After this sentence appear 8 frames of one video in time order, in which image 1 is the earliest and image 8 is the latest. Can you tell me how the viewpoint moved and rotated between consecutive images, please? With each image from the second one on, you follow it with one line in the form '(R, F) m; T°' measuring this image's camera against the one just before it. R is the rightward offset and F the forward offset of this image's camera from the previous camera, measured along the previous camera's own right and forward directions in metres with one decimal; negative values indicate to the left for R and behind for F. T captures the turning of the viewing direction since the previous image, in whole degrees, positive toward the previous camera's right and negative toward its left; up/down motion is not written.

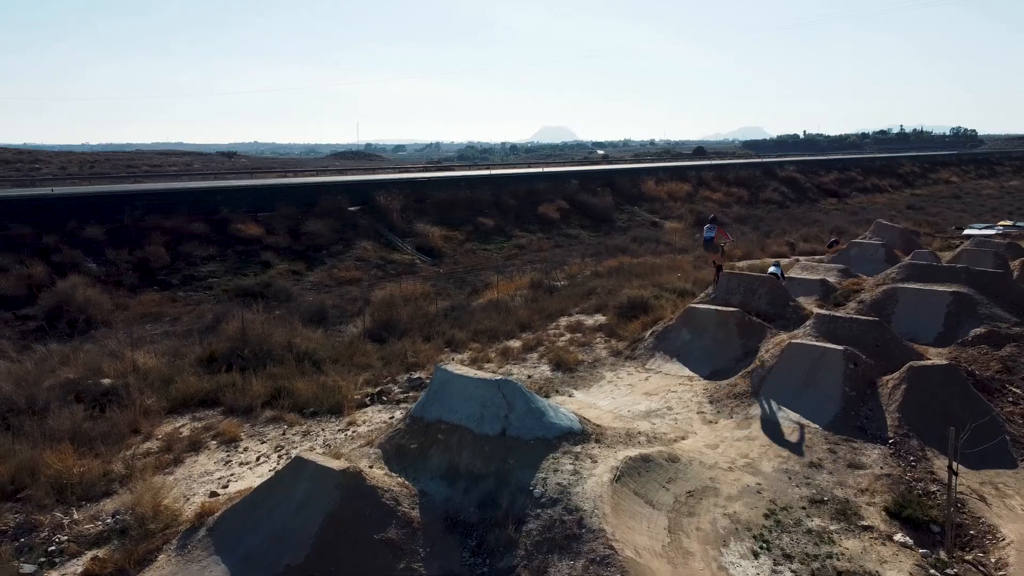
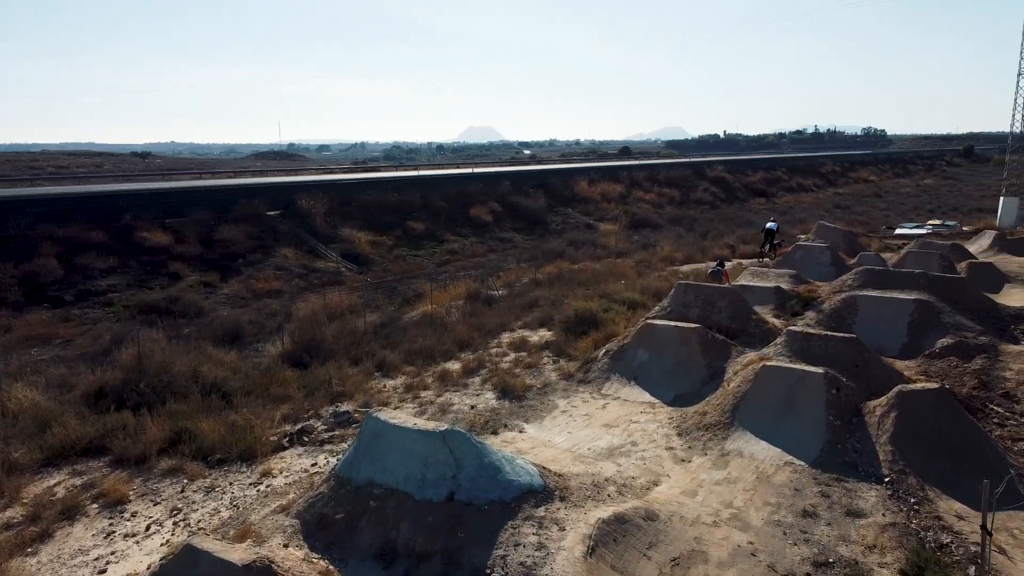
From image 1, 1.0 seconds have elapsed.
(-0.1, +1.3) m; +5°
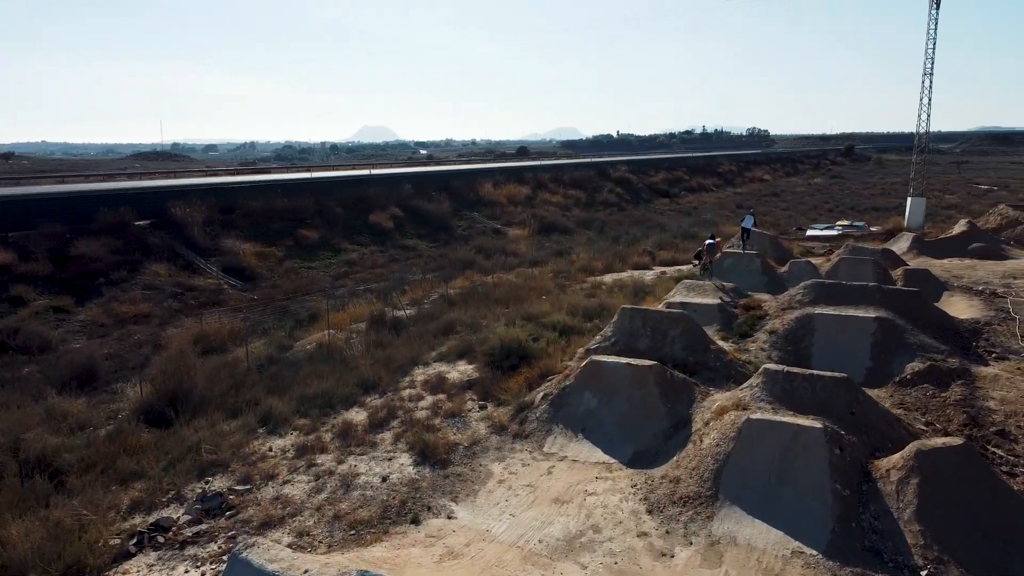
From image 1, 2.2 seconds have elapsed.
(-0.2, +2.1) m; +7°
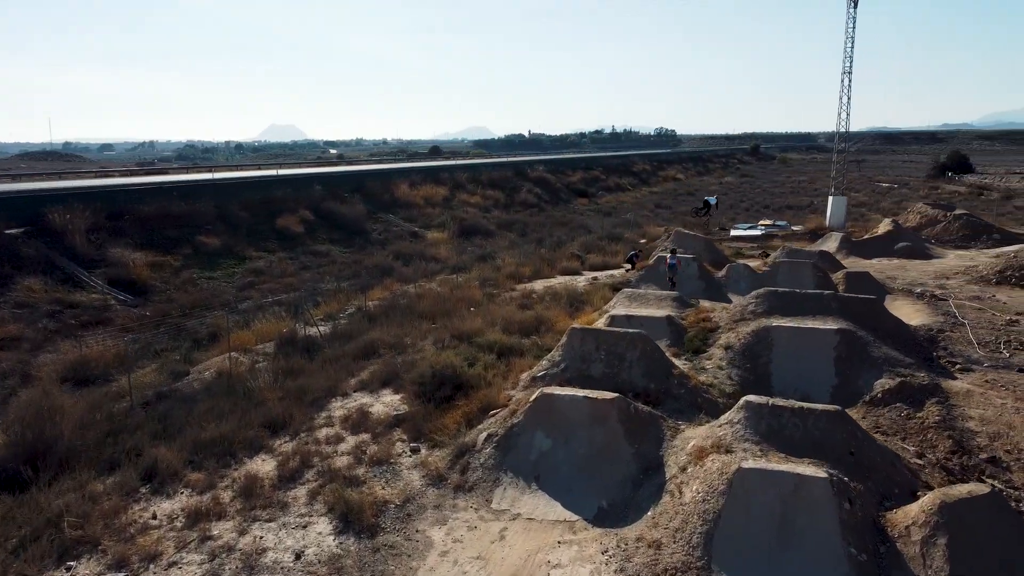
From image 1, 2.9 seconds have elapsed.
(-0.2, +1.4) m; +6°
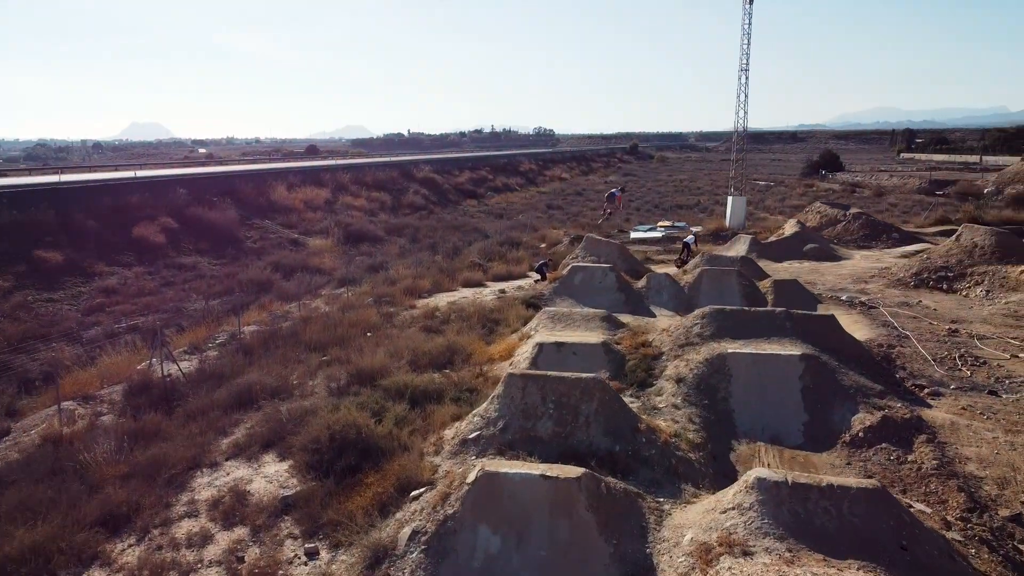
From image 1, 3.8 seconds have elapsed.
(-0.3, +2.0) m; +8°
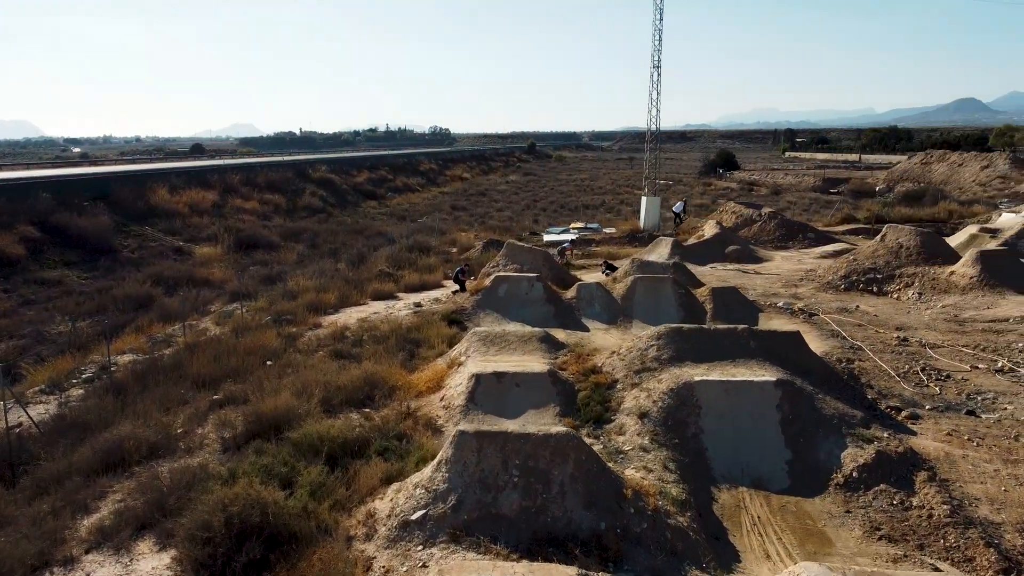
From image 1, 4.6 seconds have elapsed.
(-0.4, +1.6) m; +7°
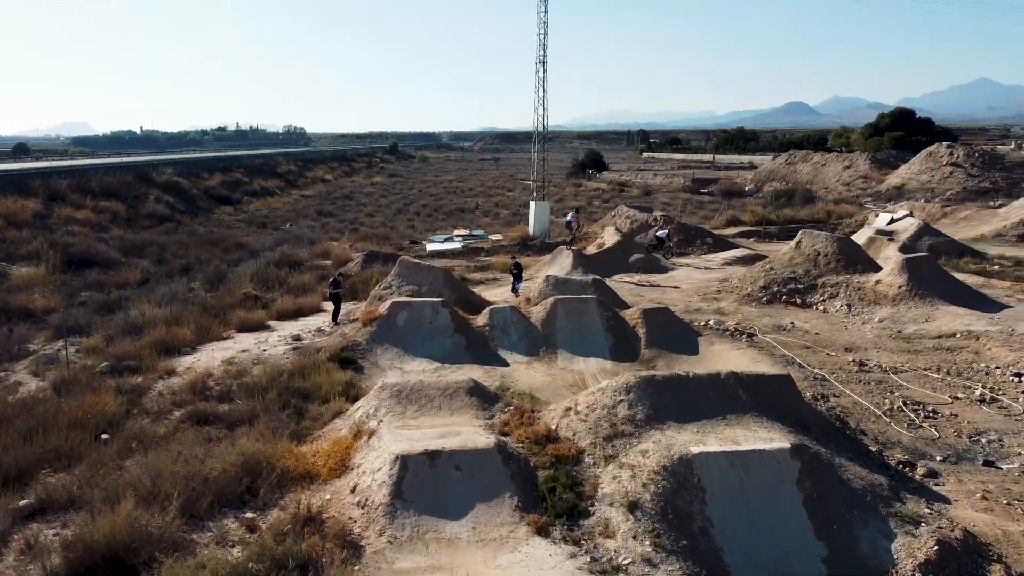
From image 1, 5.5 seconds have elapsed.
(-0.6, +2.3) m; +10°
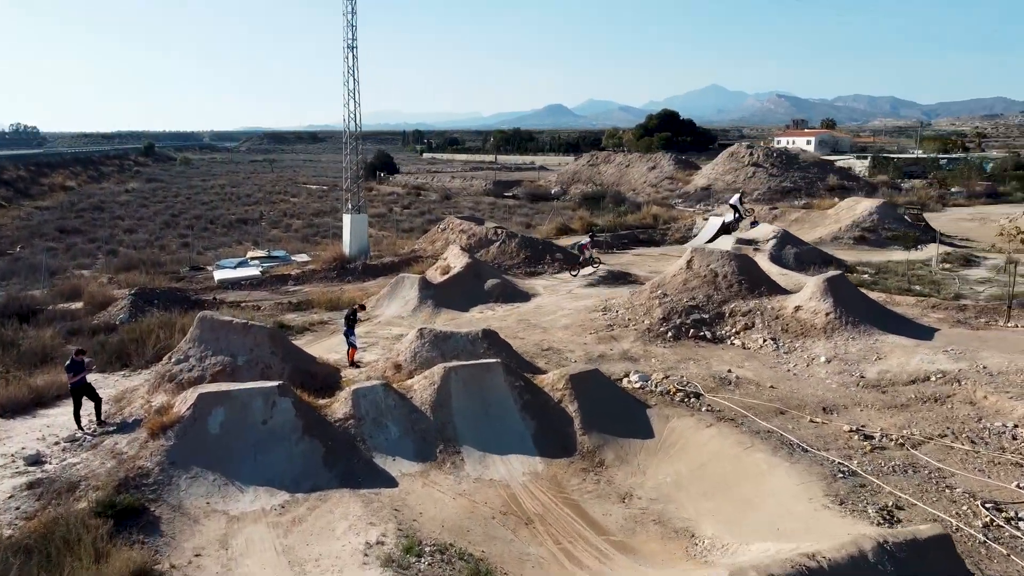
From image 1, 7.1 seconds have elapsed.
(-1.0, +4.1) m; +15°
